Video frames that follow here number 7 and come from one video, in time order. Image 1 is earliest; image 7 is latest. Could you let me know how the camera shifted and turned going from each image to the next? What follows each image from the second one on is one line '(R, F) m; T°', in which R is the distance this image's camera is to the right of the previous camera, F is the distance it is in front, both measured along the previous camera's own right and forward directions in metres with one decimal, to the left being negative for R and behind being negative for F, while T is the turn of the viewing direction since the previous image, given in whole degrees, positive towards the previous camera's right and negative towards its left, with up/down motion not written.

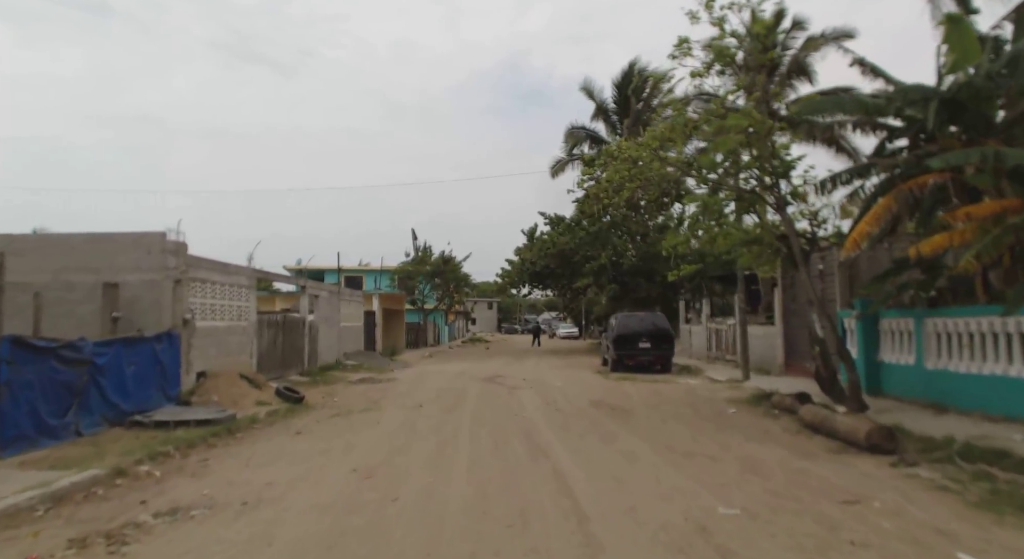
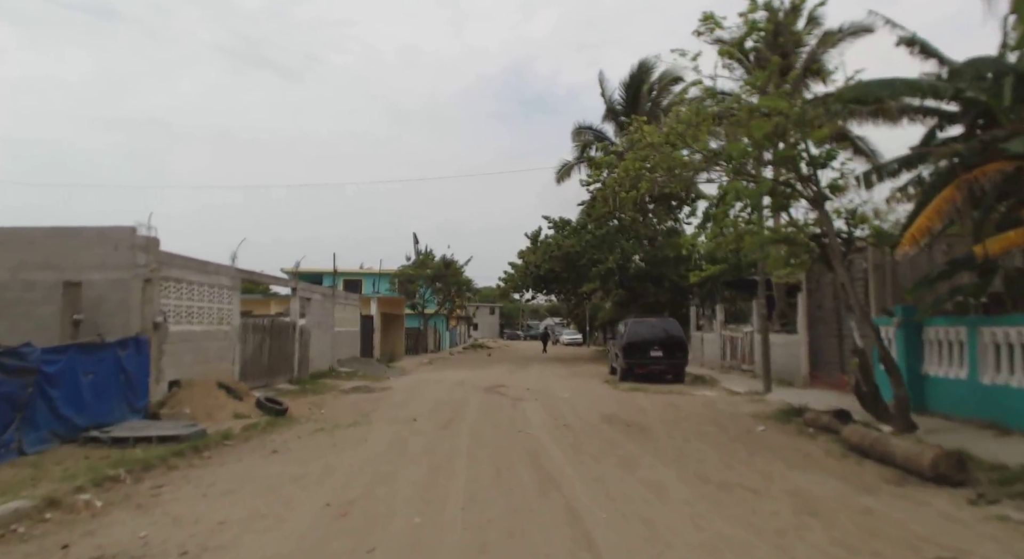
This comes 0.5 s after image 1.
(0.0, +1.2) m; 0°
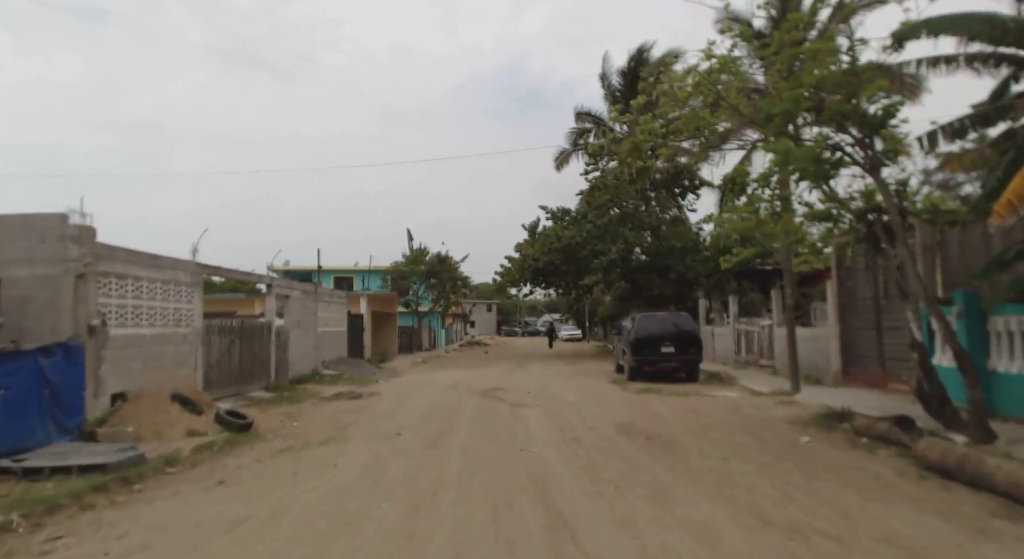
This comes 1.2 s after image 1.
(0.0, +1.6) m; 0°
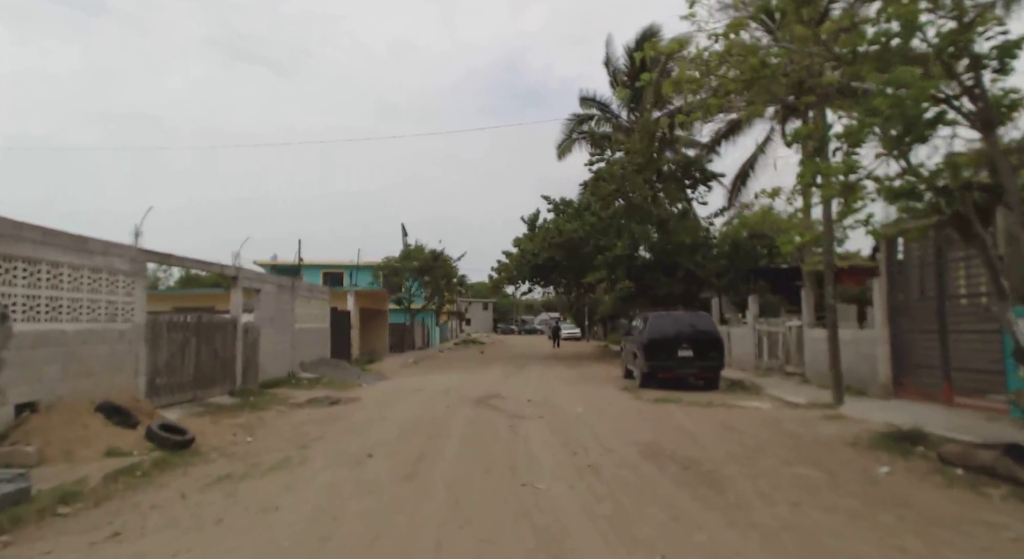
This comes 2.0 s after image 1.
(-0.1, +1.9) m; 0°
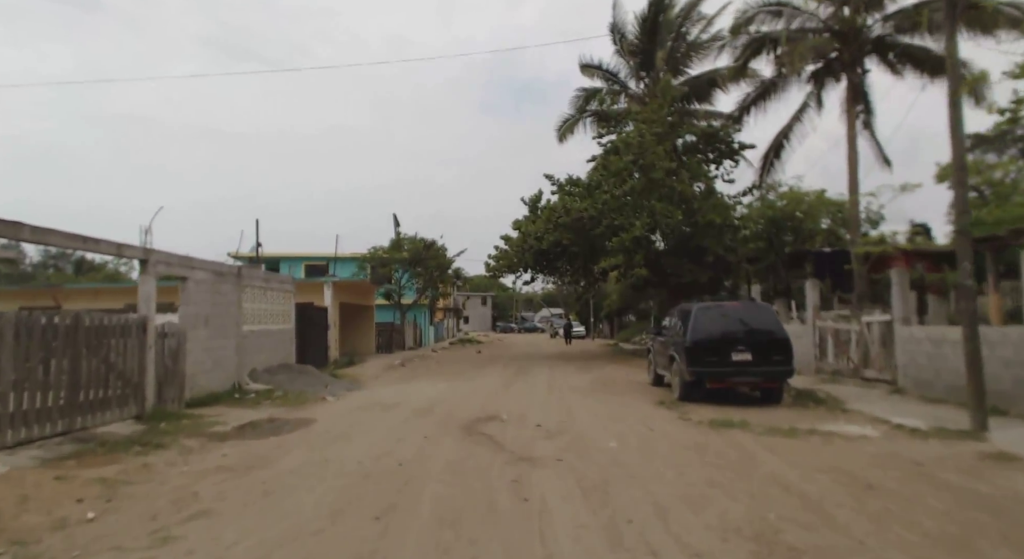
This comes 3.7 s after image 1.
(-0.1, +3.6) m; 0°
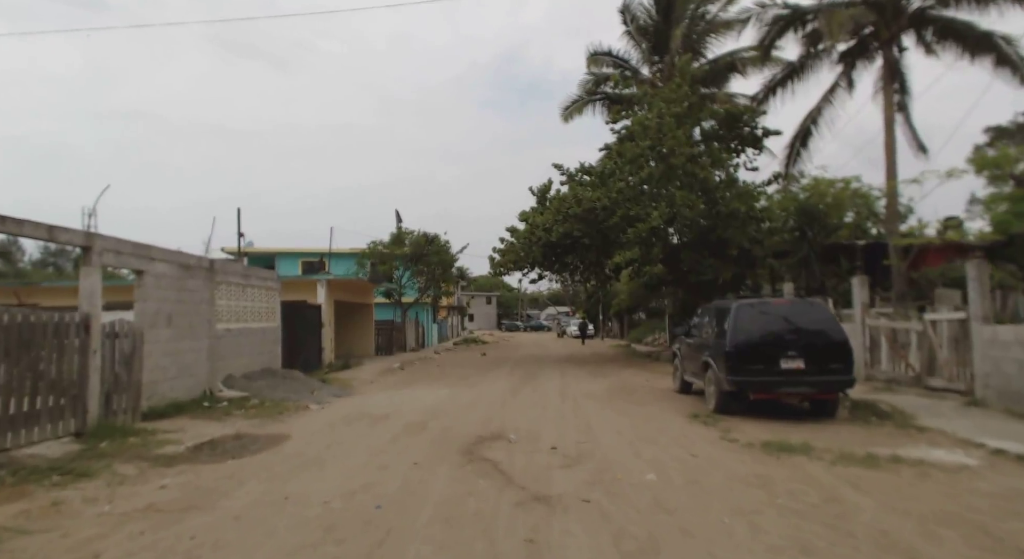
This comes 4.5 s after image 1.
(-0.1, +1.7) m; 0°
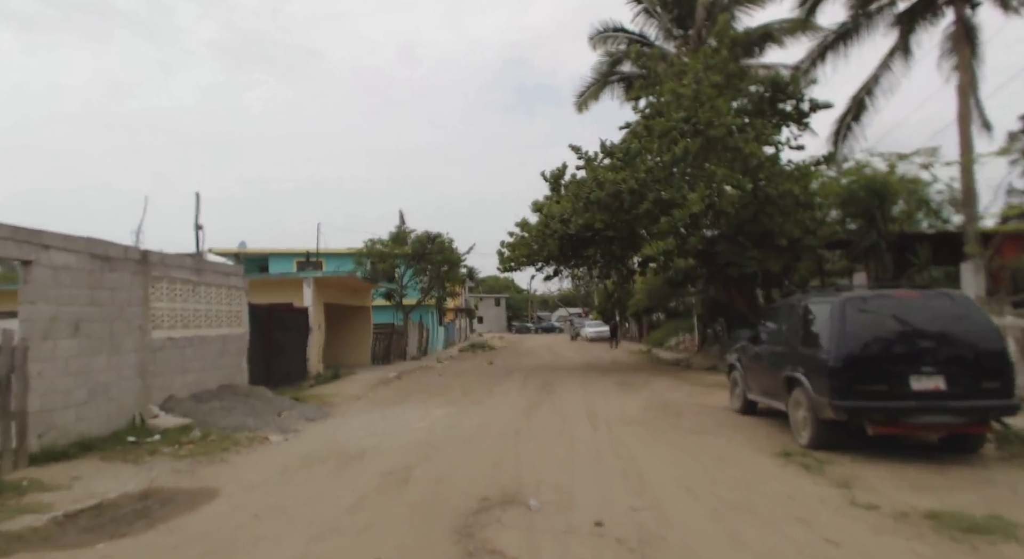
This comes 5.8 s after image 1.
(-0.1, +2.8) m; -1°
